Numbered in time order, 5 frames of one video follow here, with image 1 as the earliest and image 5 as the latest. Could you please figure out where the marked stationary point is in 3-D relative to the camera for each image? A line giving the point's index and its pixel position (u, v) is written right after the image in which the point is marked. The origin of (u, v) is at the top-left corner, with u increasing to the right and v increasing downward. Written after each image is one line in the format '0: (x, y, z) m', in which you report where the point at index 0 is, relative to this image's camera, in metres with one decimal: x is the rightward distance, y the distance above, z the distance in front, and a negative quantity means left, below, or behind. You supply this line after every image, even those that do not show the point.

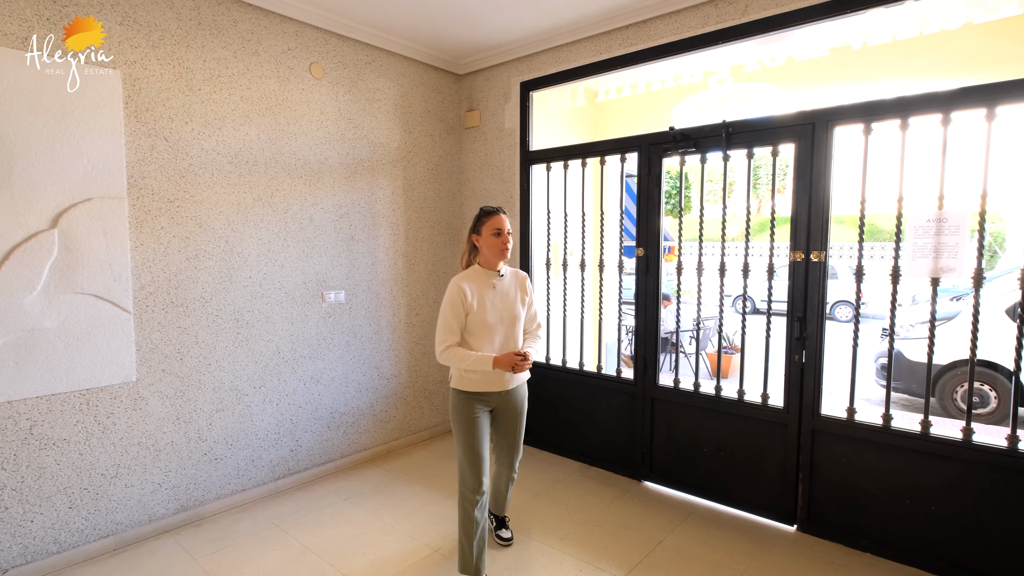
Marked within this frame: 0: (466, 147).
0: (-0.3, +0.9, +3.6) m
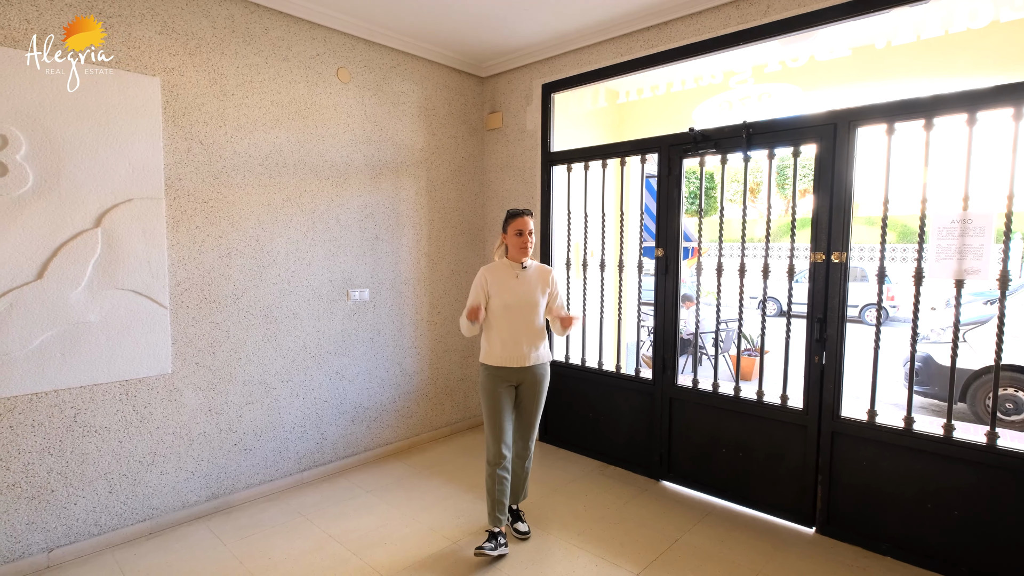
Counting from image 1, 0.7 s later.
0: (-0.2, +1.0, +3.7) m
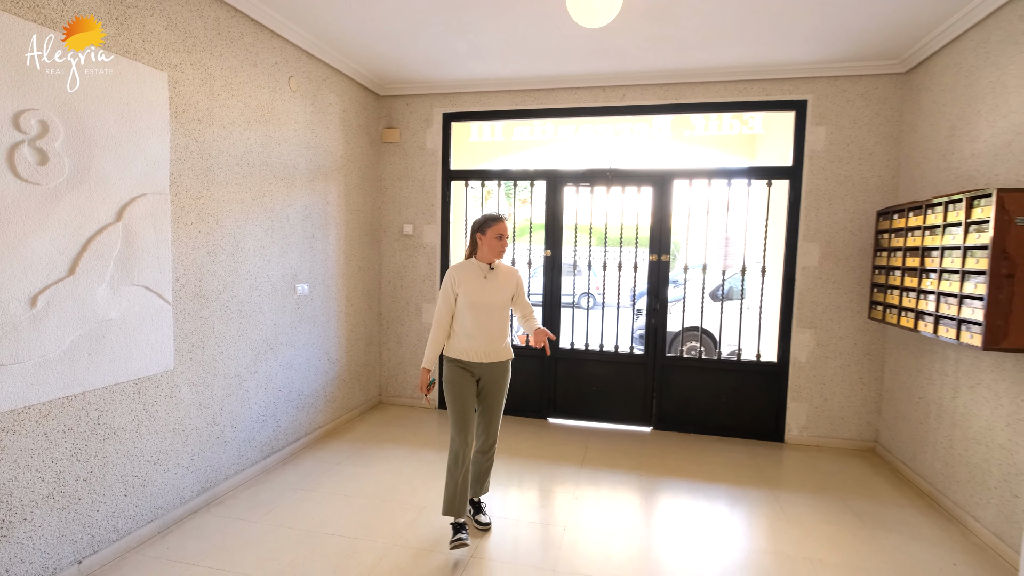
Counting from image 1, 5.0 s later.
0: (-1.0, +1.0, +4.2) m
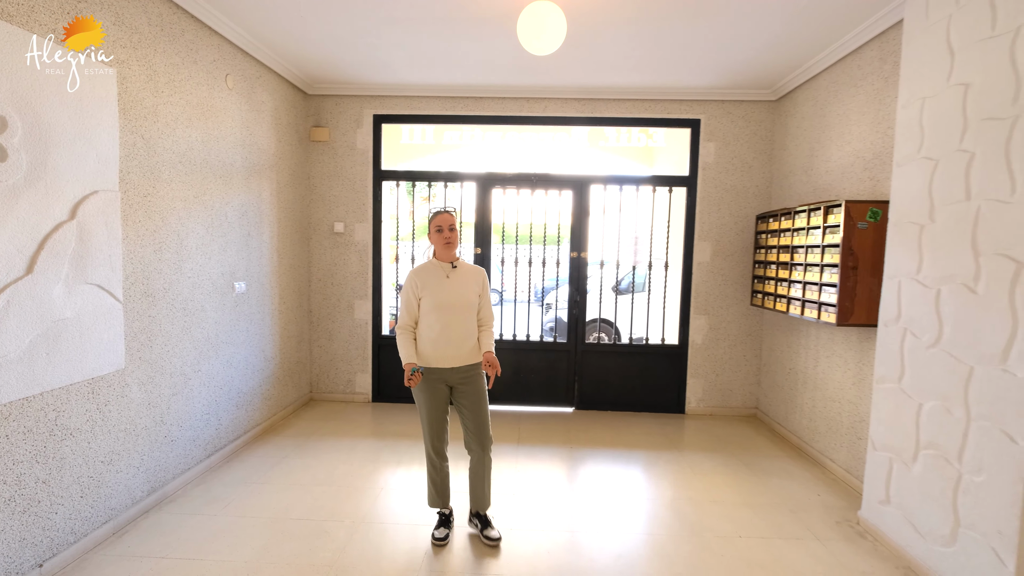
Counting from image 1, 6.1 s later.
0: (-1.6, +1.0, +4.2) m
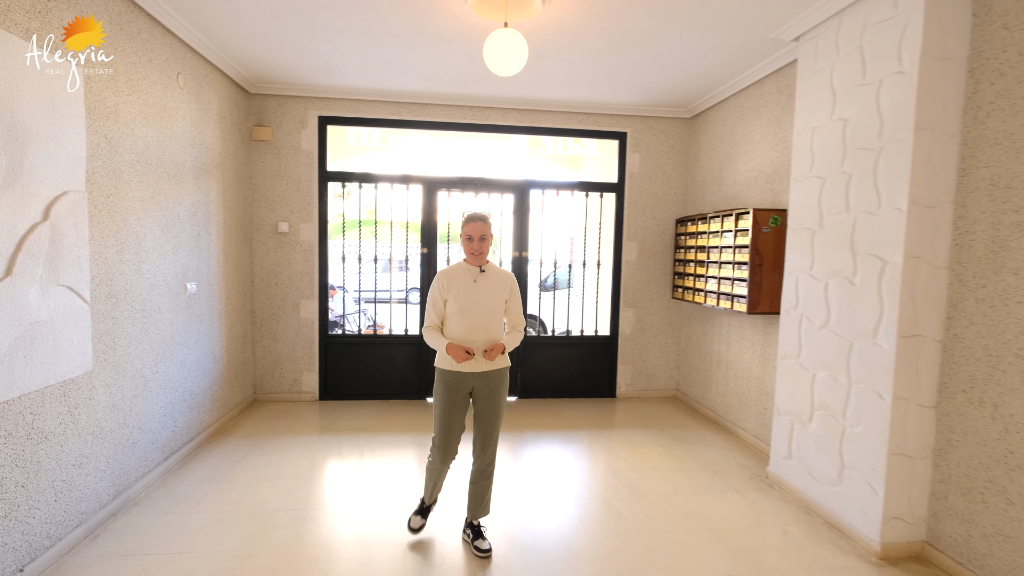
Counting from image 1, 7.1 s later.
0: (-2.0, +1.0, +4.2) m
